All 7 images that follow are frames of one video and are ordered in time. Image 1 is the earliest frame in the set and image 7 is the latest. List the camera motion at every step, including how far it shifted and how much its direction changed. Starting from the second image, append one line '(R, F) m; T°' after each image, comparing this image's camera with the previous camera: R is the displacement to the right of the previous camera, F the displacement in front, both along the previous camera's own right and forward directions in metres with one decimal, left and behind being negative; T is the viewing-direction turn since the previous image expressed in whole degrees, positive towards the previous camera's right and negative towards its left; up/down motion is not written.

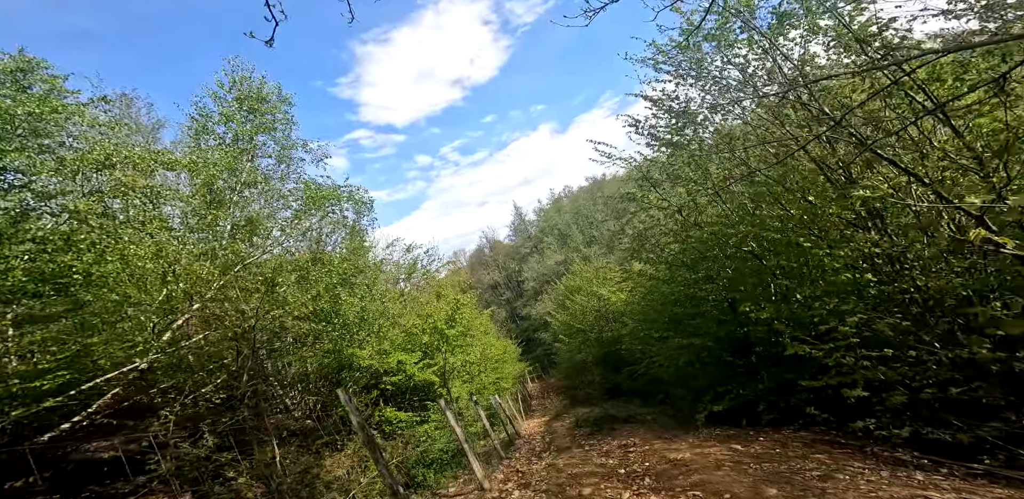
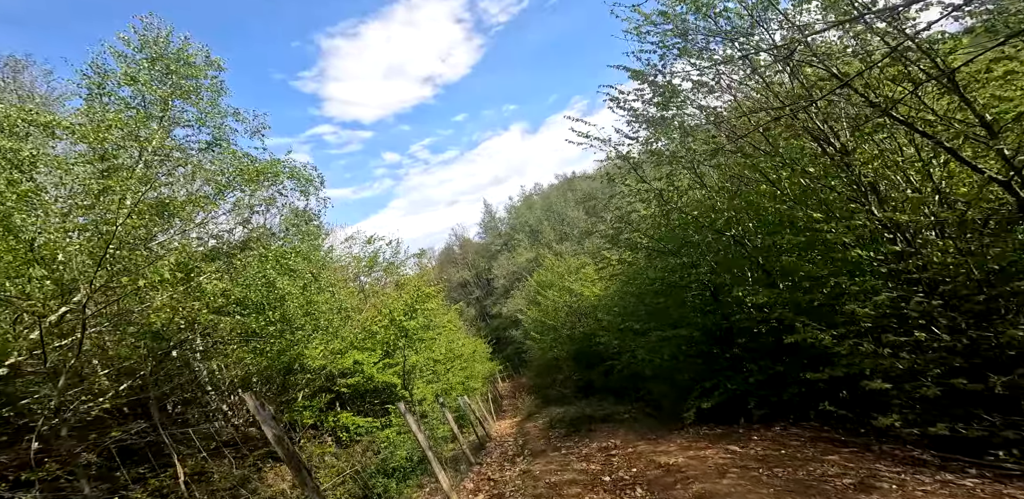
(0.0, +1.2) m; +3°
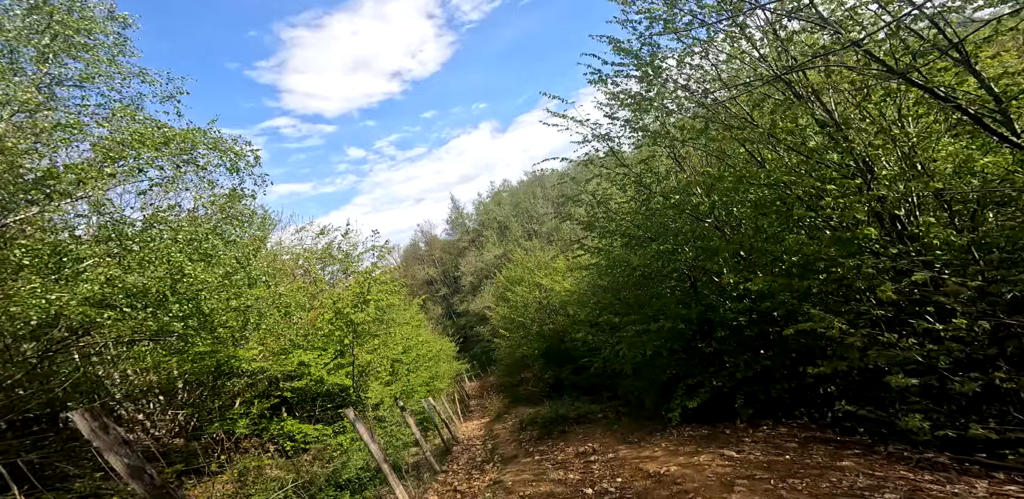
(0.0, +1.1) m; +3°
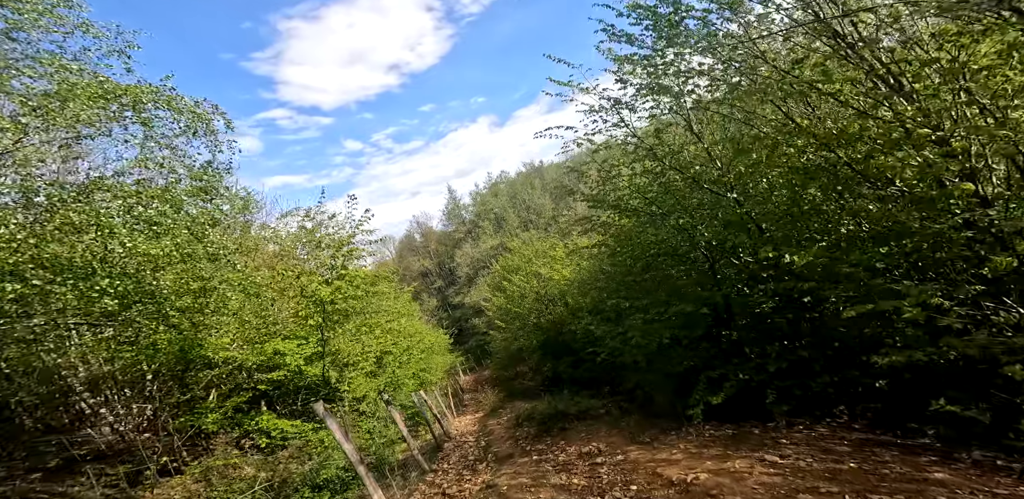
(0.0, +1.3) m; 0°
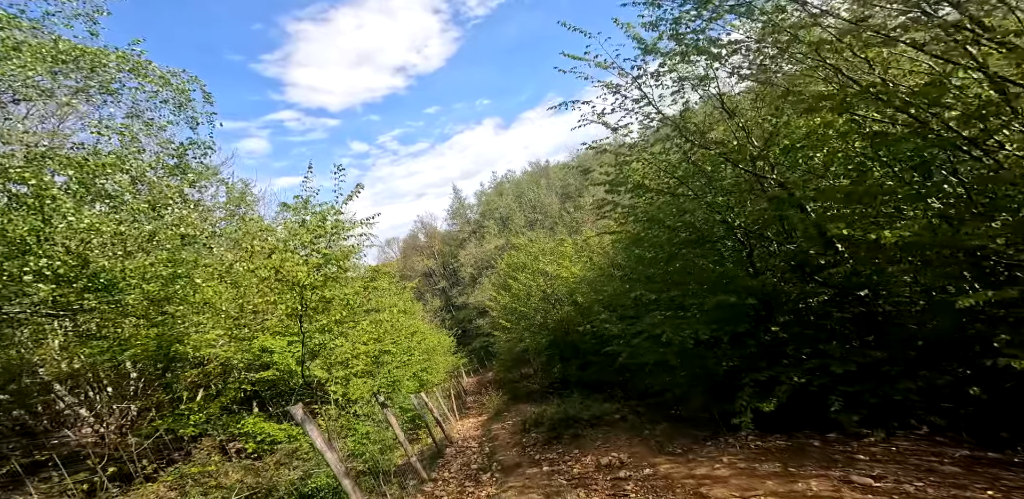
(-0.1, +1.2) m; 0°
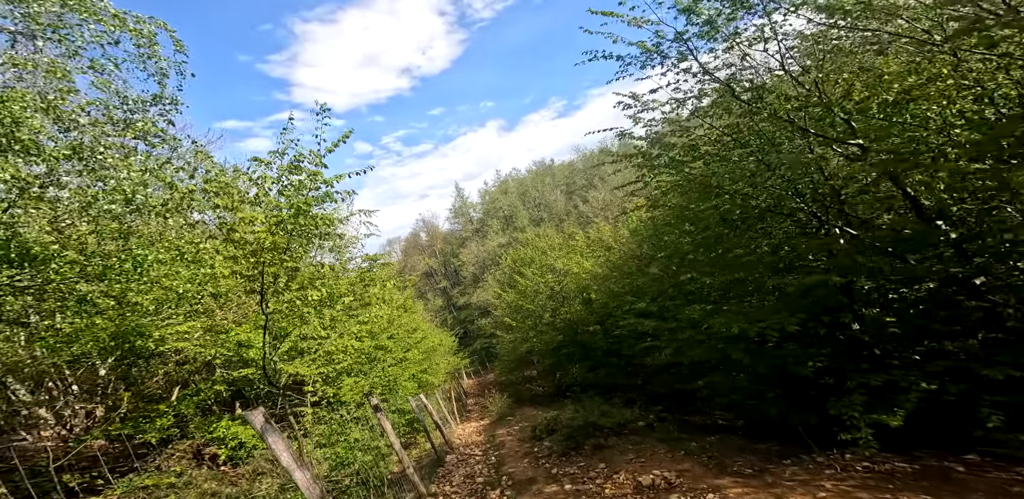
(-0.2, +1.7) m; 0°
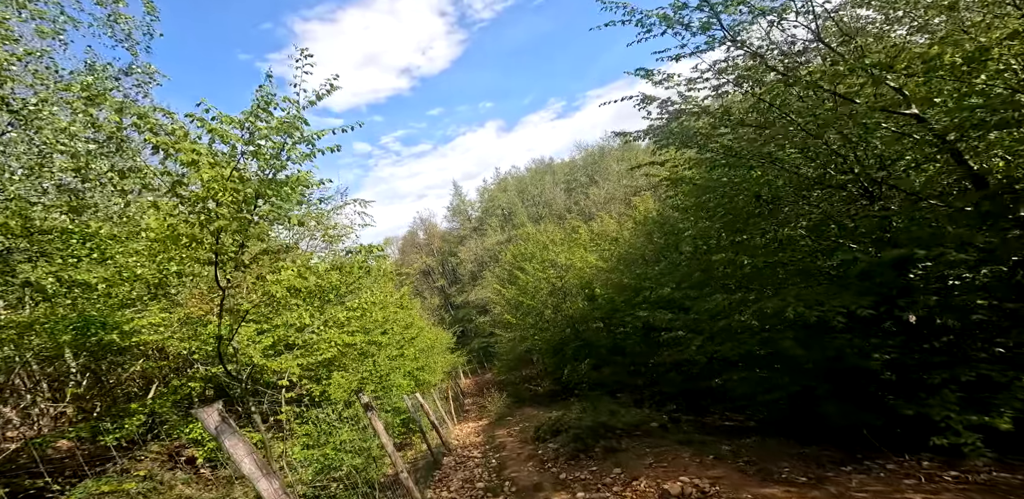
(-0.1, +0.9) m; 0°
